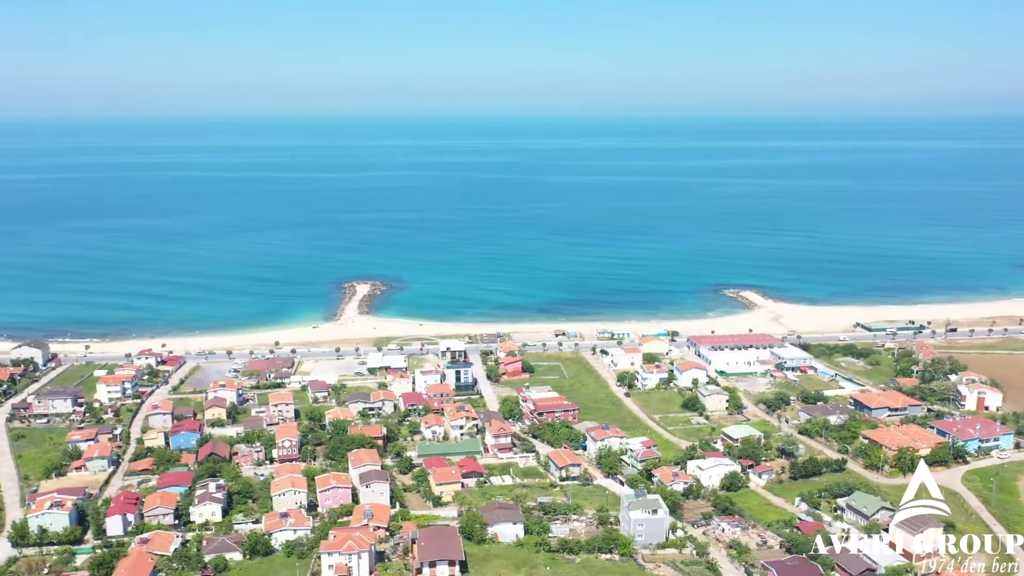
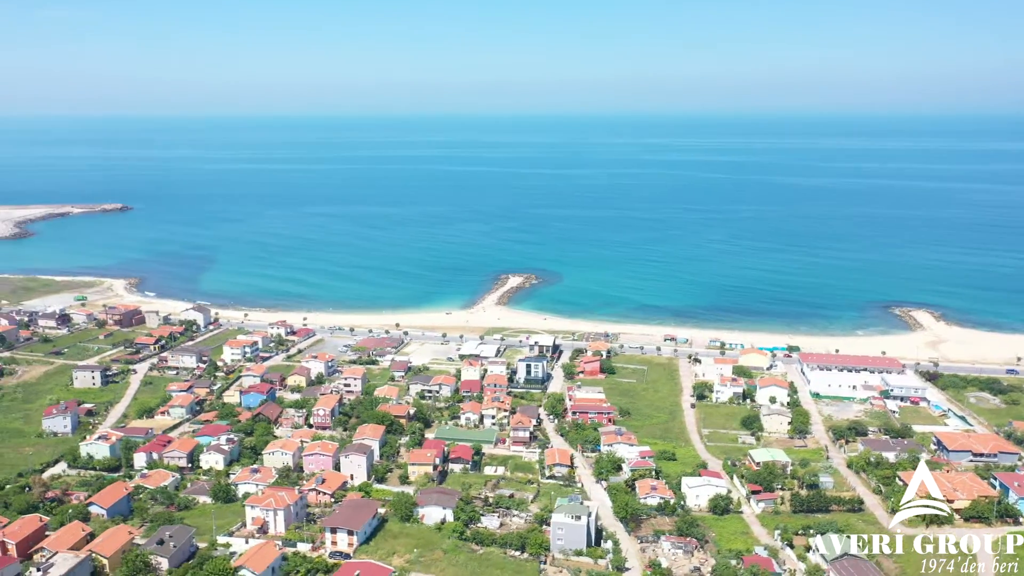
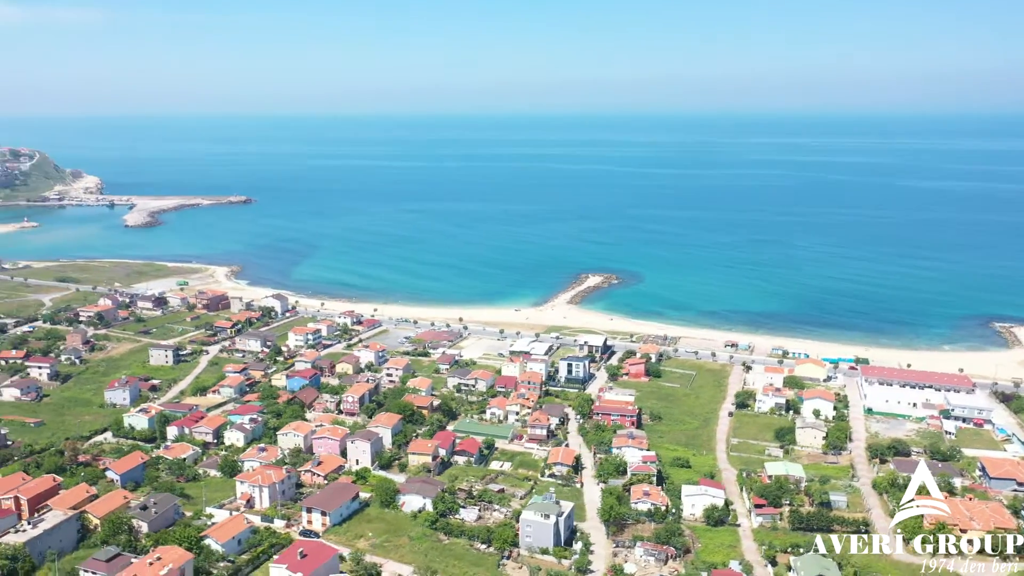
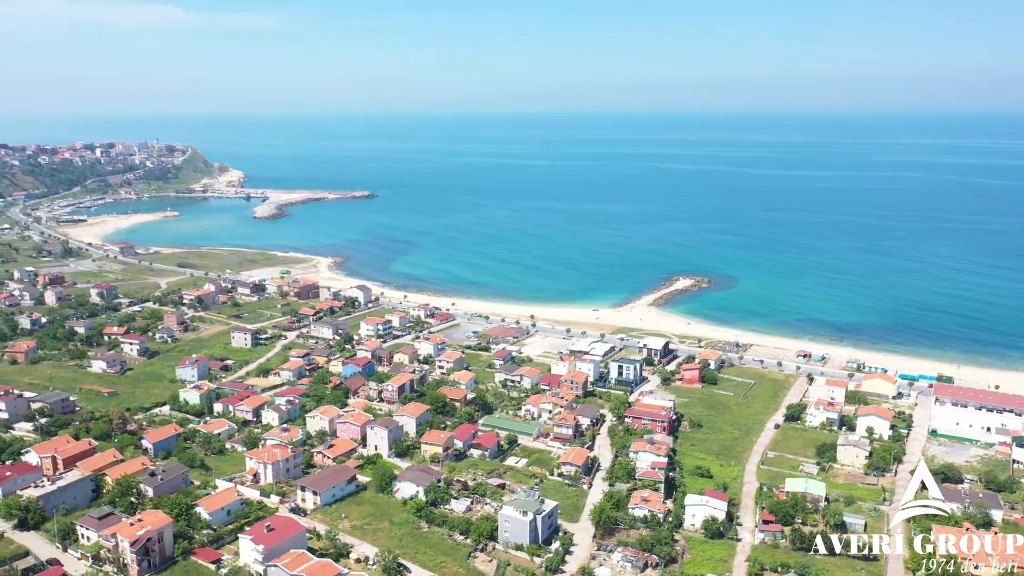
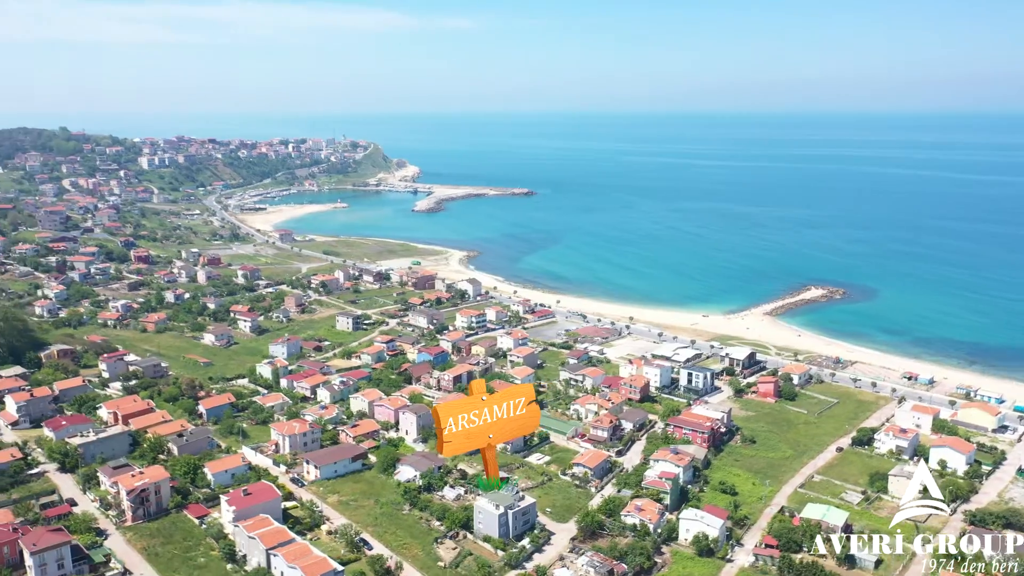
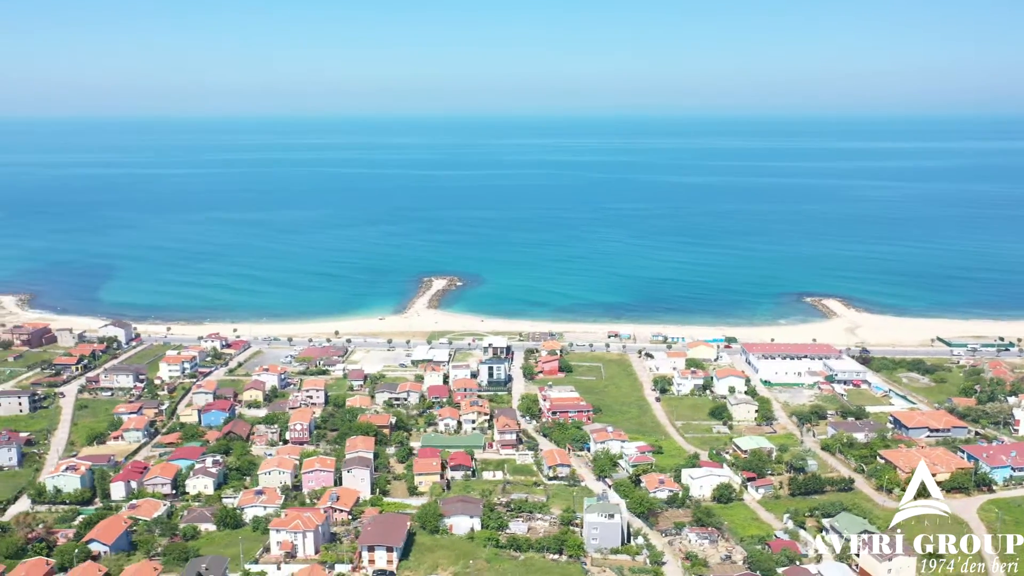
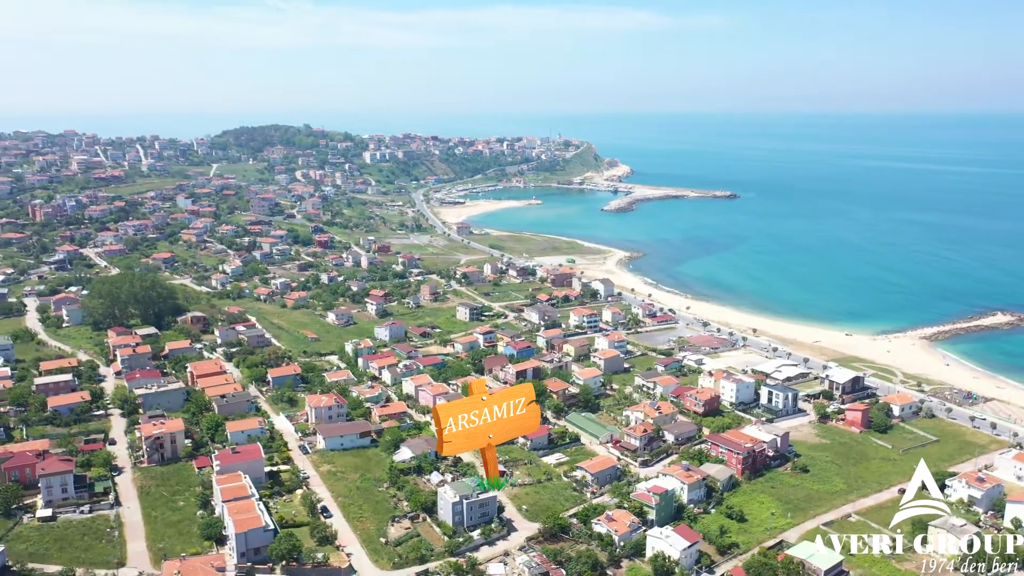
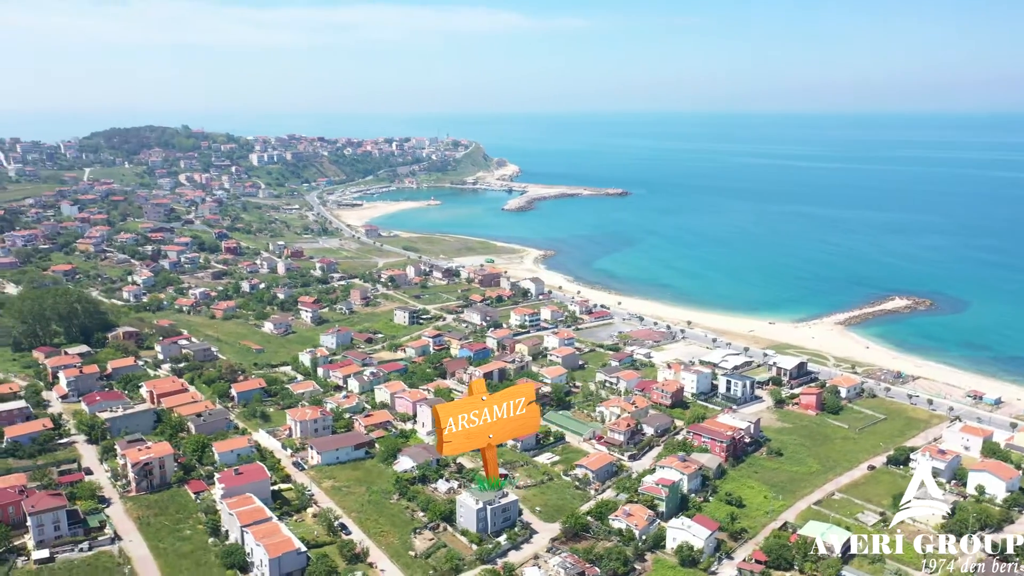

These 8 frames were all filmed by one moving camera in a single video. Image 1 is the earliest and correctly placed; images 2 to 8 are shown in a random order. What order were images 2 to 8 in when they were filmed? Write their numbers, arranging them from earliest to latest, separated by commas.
6, 2, 3, 4, 5, 8, 7
